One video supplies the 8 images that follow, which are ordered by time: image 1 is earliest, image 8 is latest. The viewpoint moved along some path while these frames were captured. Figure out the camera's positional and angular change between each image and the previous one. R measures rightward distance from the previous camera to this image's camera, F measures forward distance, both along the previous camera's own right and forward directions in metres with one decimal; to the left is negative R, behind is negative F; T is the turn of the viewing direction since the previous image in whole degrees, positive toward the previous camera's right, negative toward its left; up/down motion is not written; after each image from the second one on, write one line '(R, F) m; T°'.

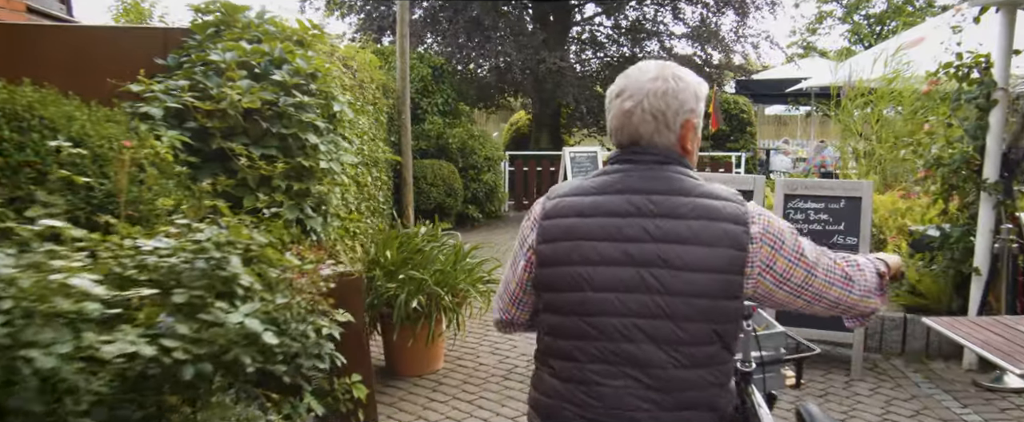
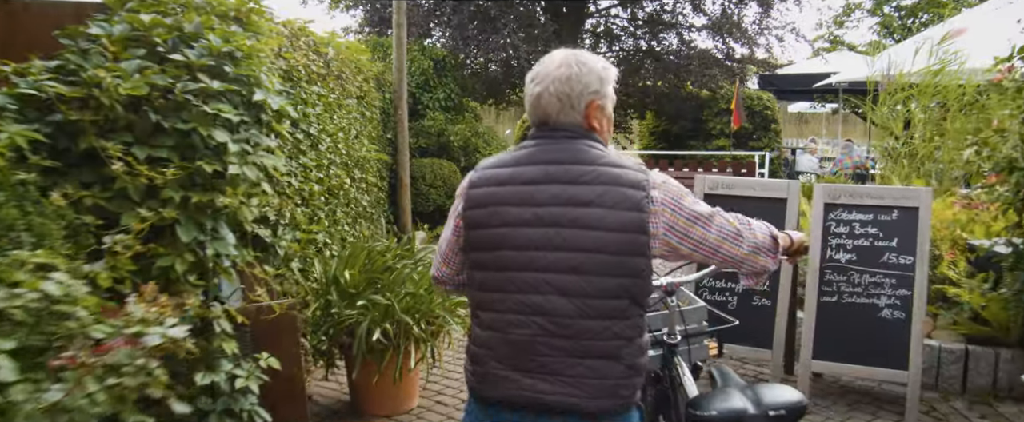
(+0.2, +0.7) m; -1°
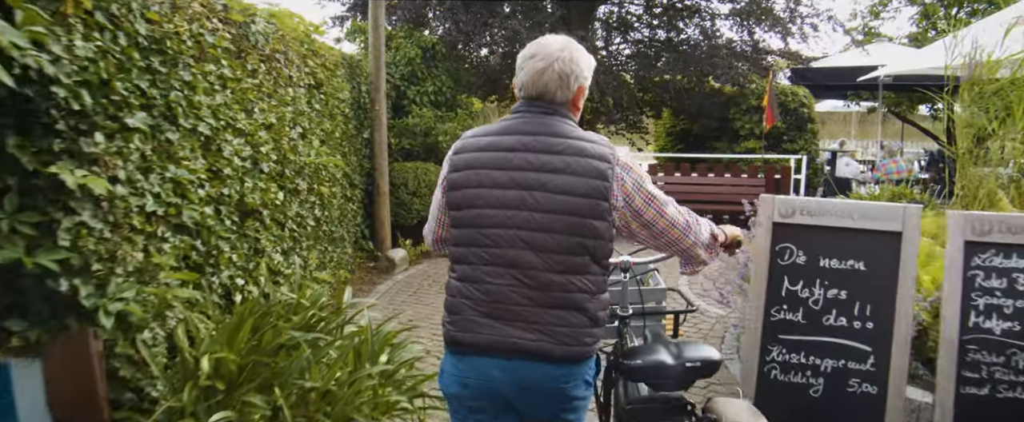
(+0.1, +1.4) m; -1°
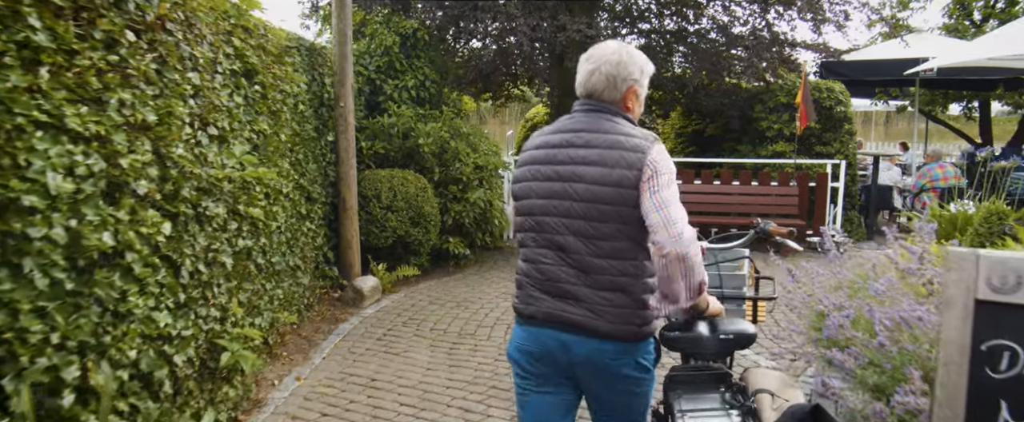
(0.0, +1.3) m; 0°
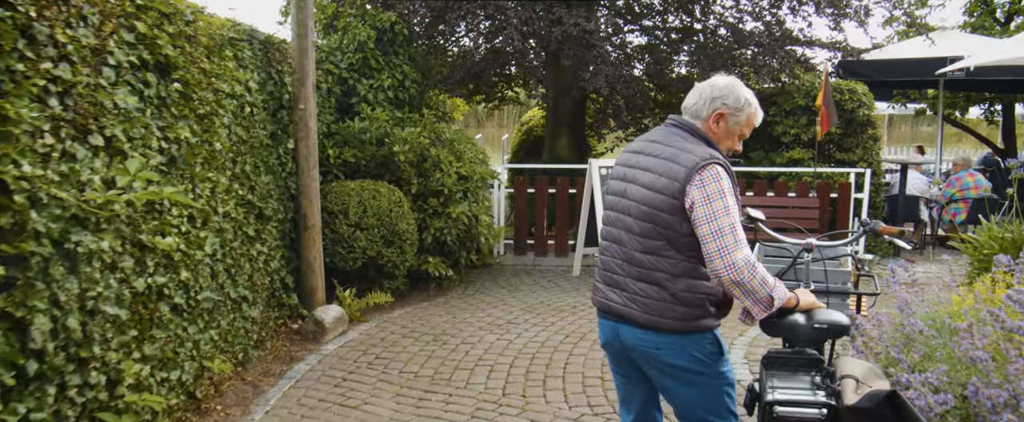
(+0.1, +0.8) m; 0°
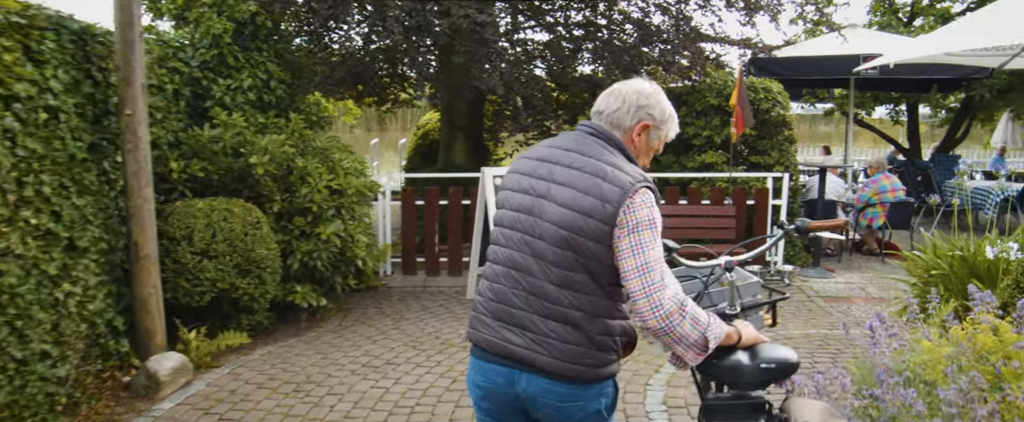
(+0.3, +0.7) m; +7°
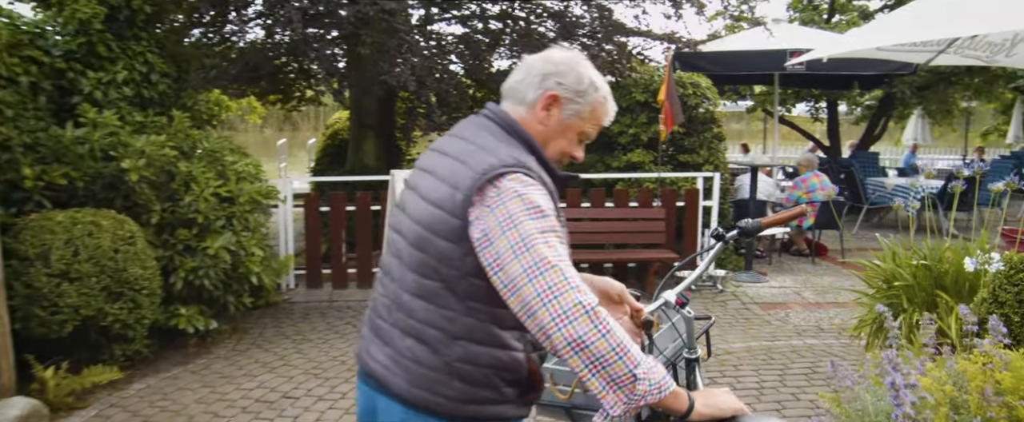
(0.0, +0.4) m; +6°
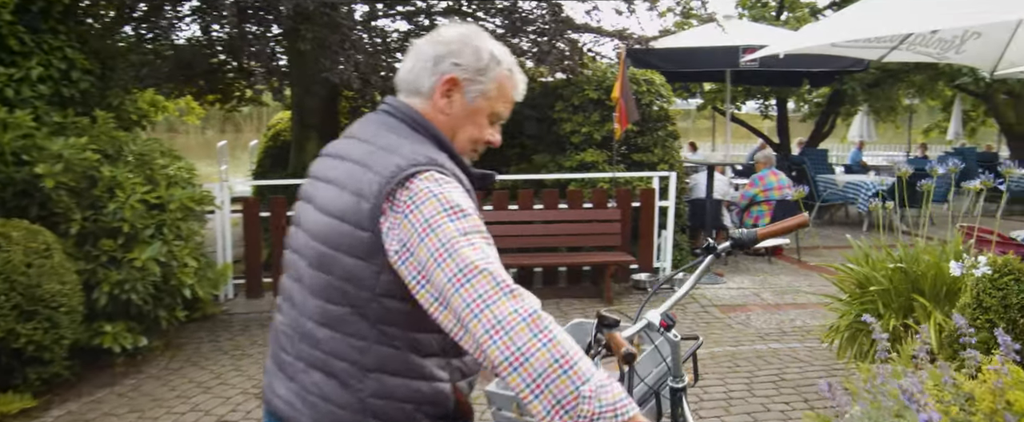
(0.0, +0.2) m; +4°
